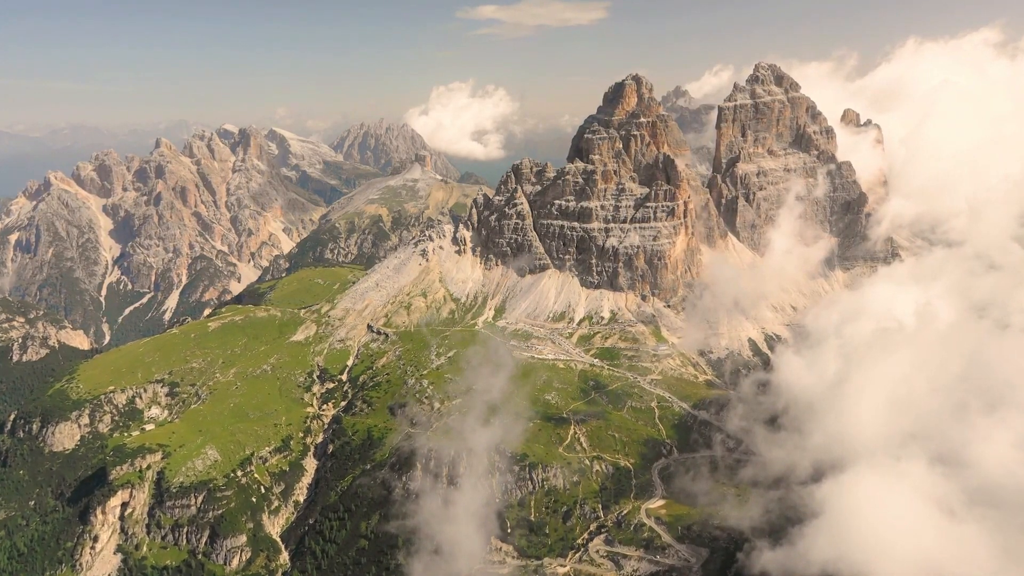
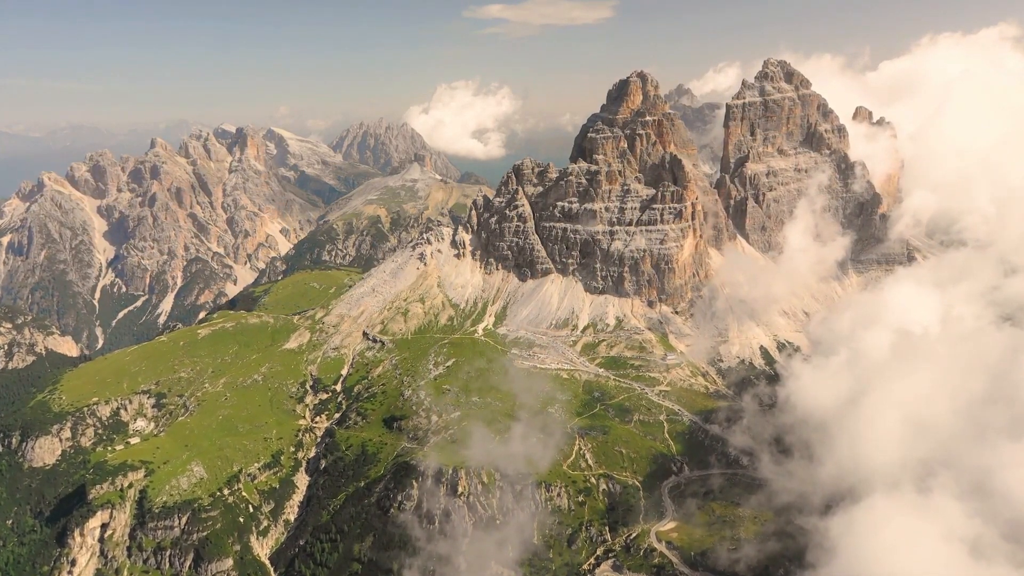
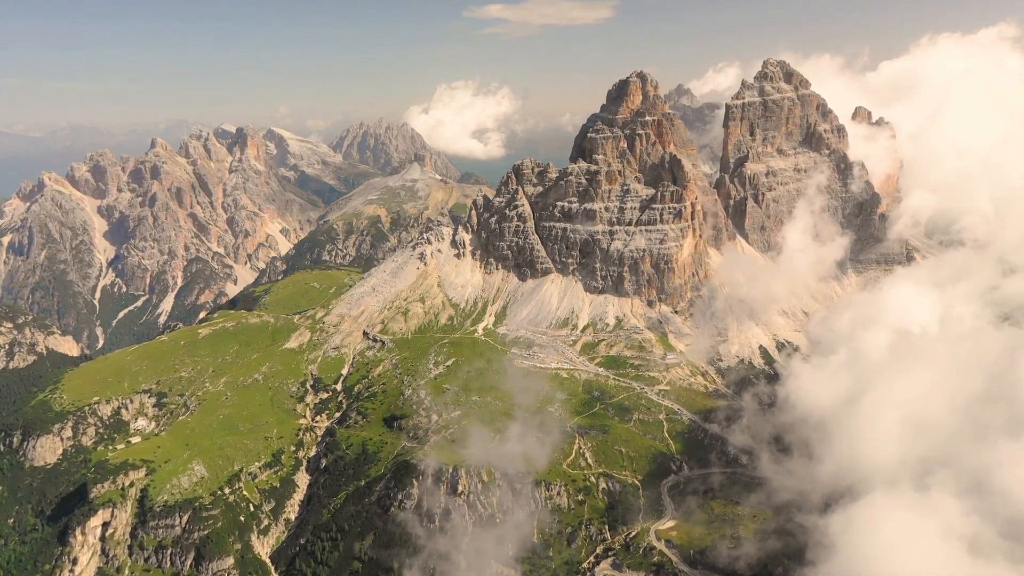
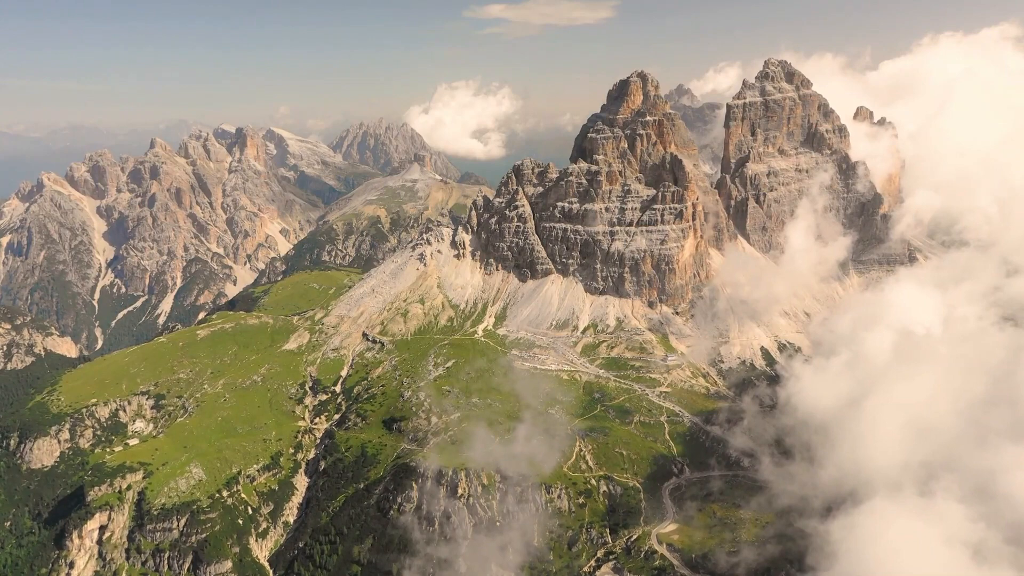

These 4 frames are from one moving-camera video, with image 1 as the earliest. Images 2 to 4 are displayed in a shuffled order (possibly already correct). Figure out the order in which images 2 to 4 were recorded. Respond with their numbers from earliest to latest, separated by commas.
3, 2, 4
